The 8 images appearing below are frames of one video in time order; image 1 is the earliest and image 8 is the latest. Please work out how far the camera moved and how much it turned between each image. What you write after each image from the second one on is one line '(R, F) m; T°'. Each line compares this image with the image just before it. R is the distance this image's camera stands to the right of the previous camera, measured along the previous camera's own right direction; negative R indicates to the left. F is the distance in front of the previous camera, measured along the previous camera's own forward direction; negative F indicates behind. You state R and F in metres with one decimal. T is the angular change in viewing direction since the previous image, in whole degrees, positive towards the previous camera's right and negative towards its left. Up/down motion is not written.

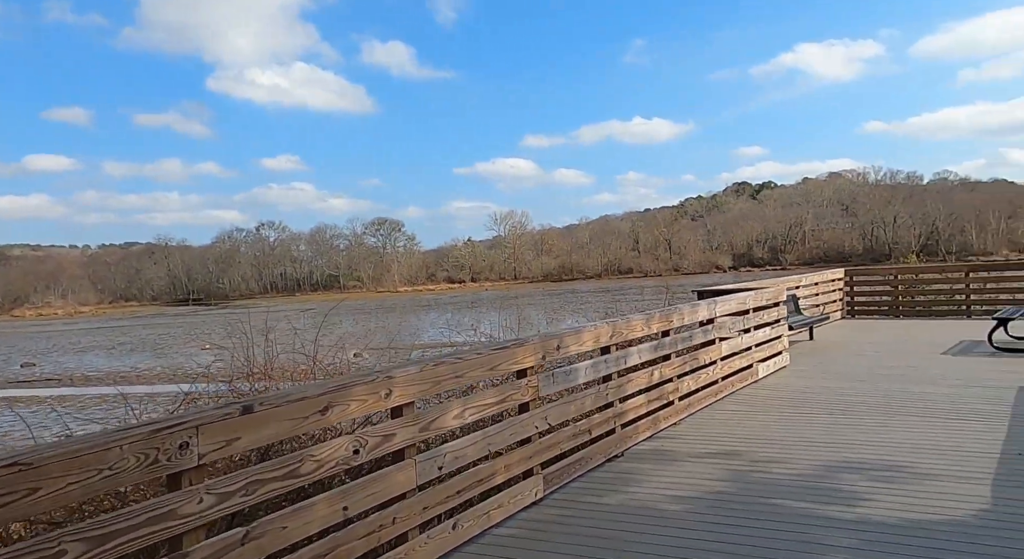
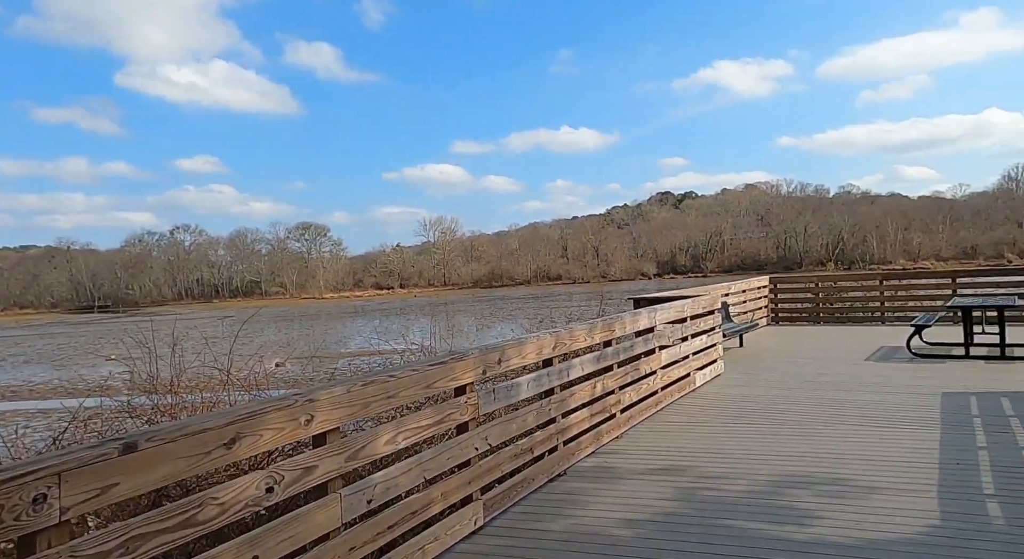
(0.0, +0.2) m; +6°
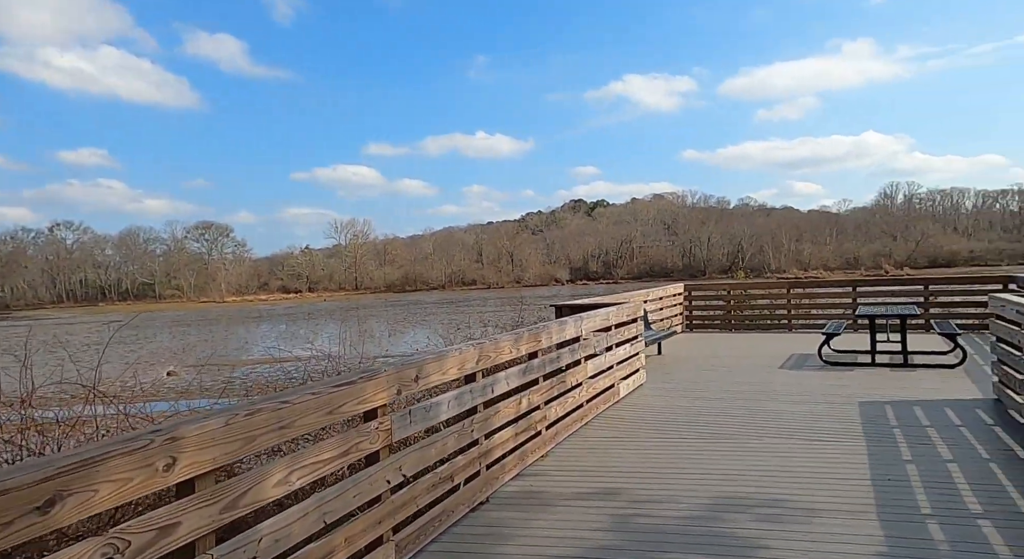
(0.0, +0.3) m; +7°
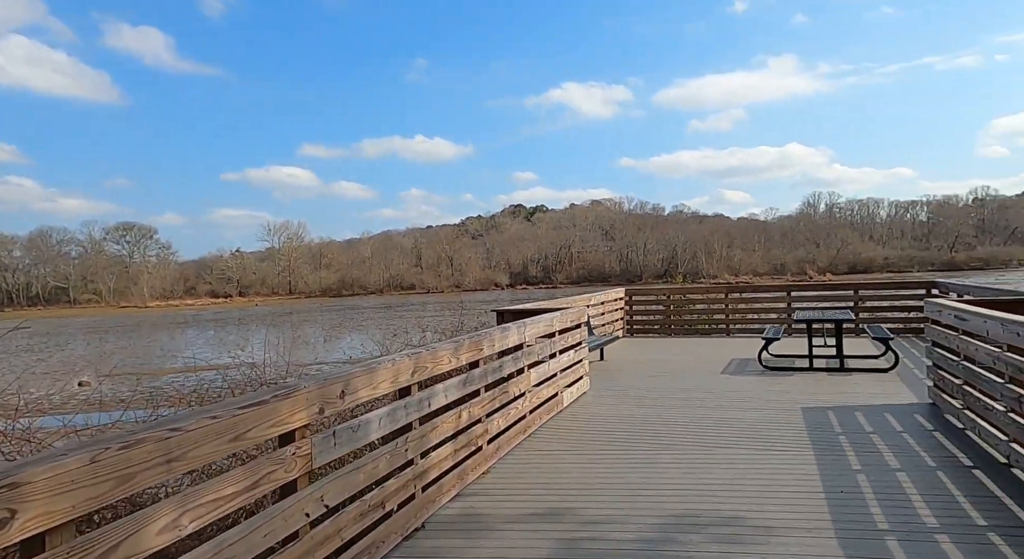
(0.0, +0.2) m; +5°
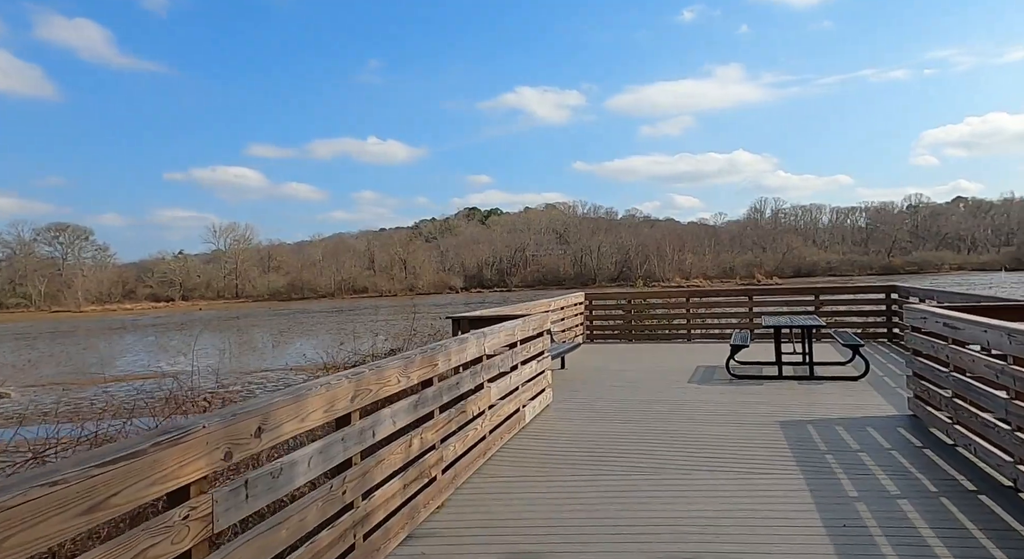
(0.0, +0.4) m; +4°
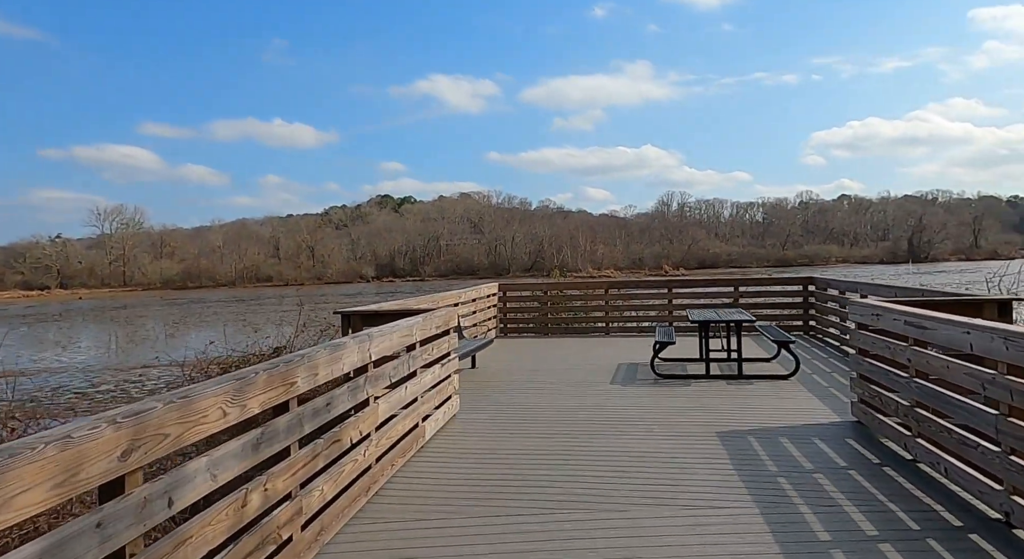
(+0.1, +0.7) m; +7°
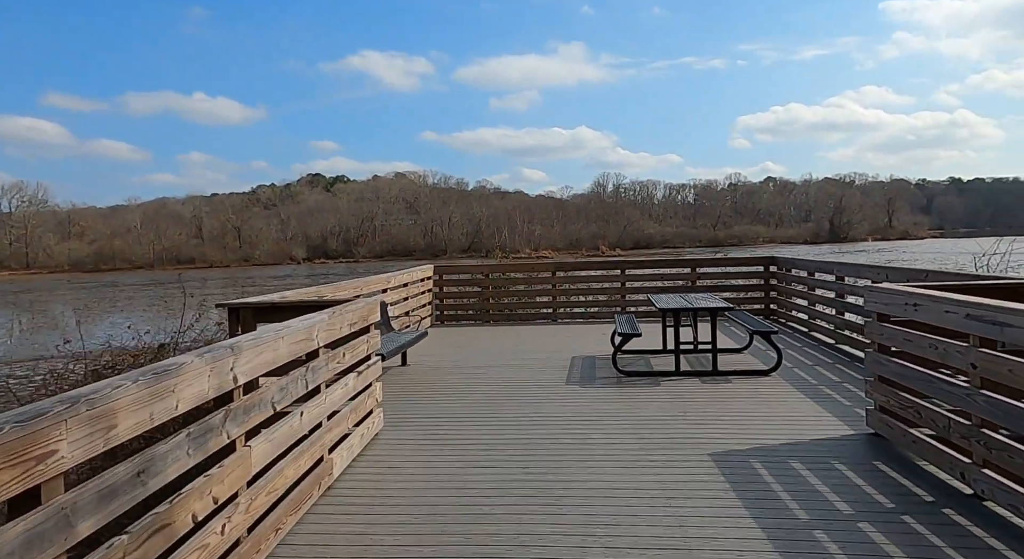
(0.0, +0.9) m; +5°
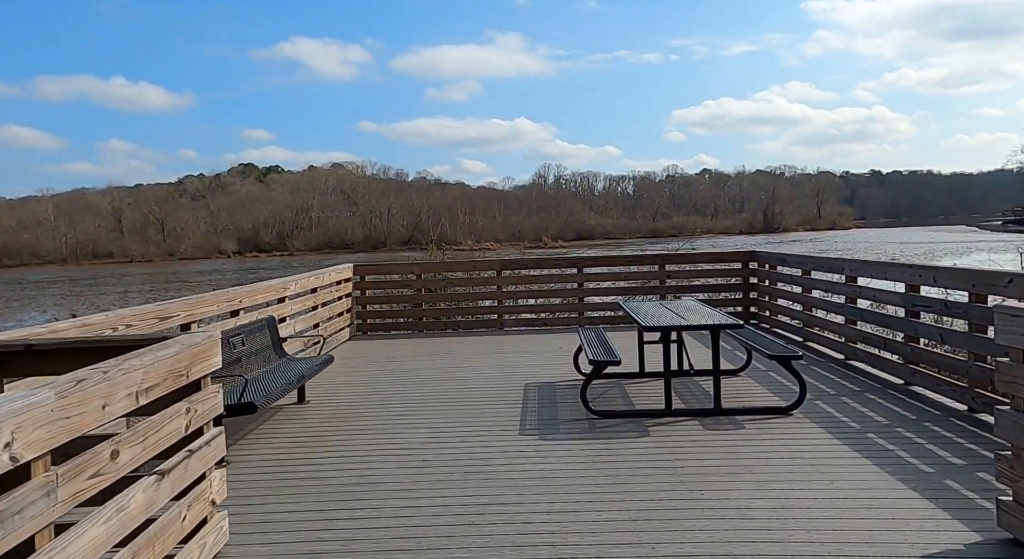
(+0.1, +1.3) m; +5°
